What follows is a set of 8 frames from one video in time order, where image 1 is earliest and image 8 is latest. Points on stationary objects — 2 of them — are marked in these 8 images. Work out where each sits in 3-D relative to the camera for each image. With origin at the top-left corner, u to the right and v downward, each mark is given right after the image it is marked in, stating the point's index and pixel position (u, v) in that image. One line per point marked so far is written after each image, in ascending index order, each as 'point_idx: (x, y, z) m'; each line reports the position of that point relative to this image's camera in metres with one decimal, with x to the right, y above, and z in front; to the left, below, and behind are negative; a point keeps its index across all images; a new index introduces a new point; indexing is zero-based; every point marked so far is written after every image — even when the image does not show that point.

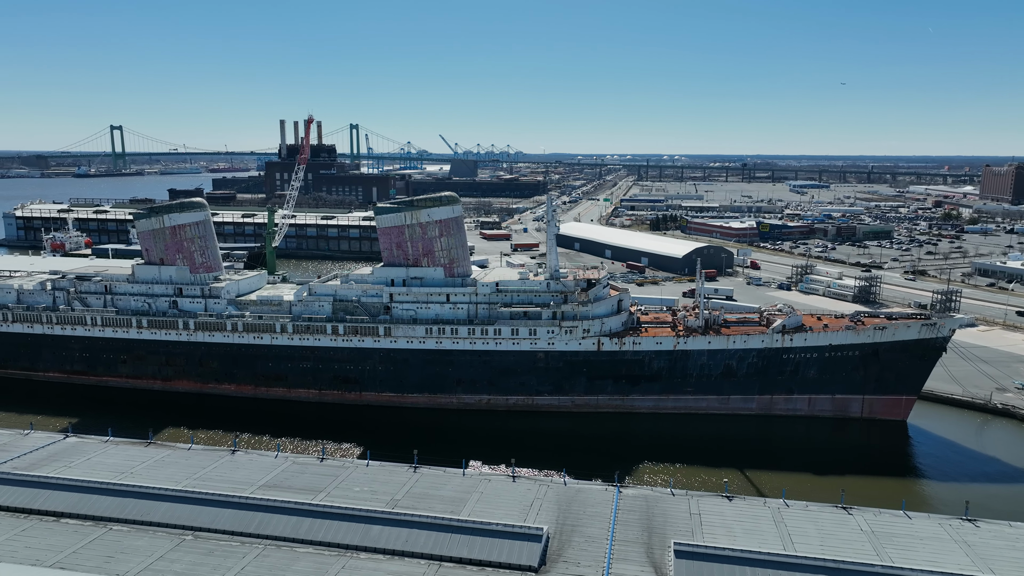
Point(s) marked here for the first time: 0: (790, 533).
0: (+4.5, -4.0, +10.3) m
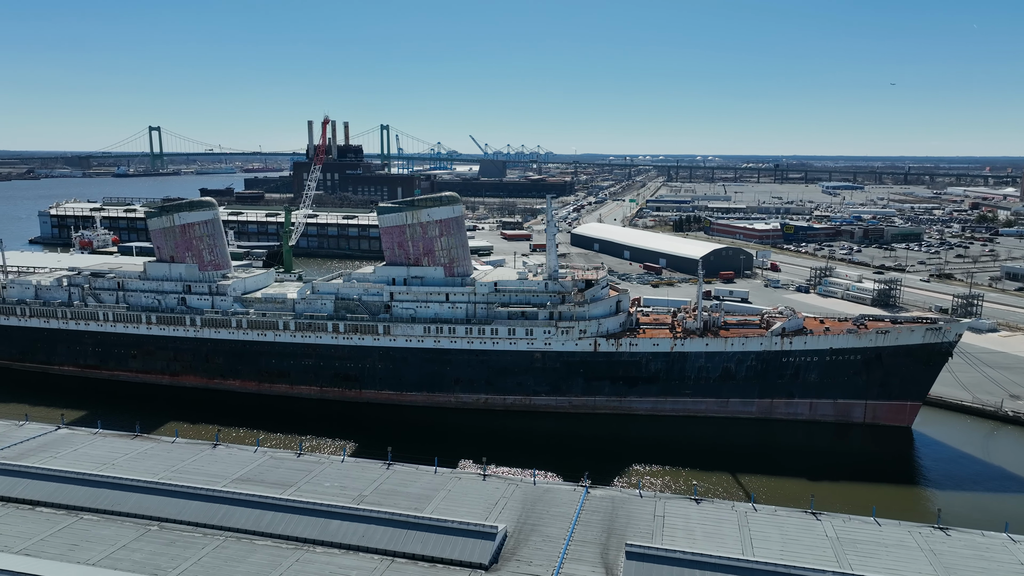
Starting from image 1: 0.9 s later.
0: (+3.8, -4.0, +10.2) m
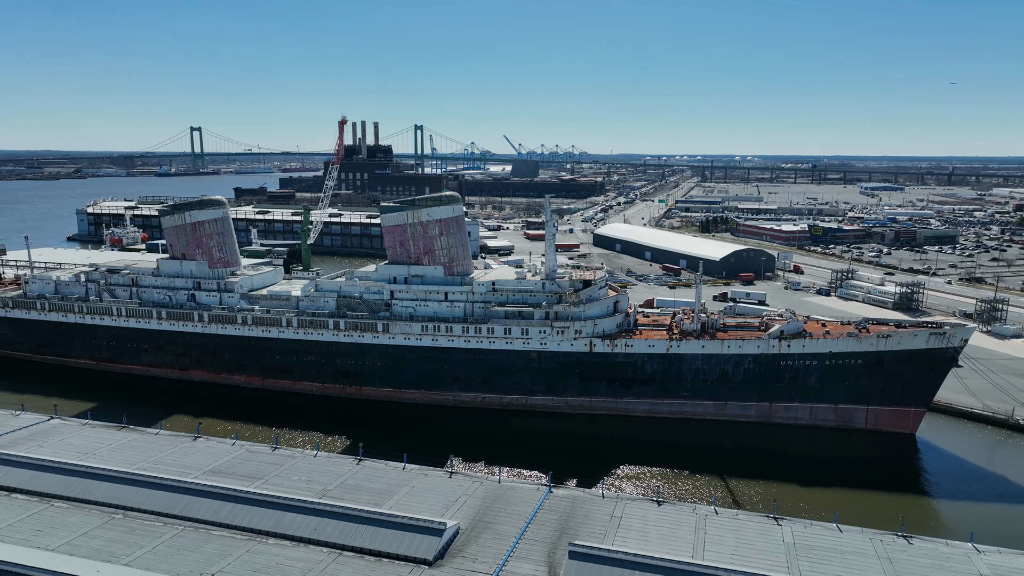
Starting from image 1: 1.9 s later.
0: (+3.1, -4.0, +10.1) m
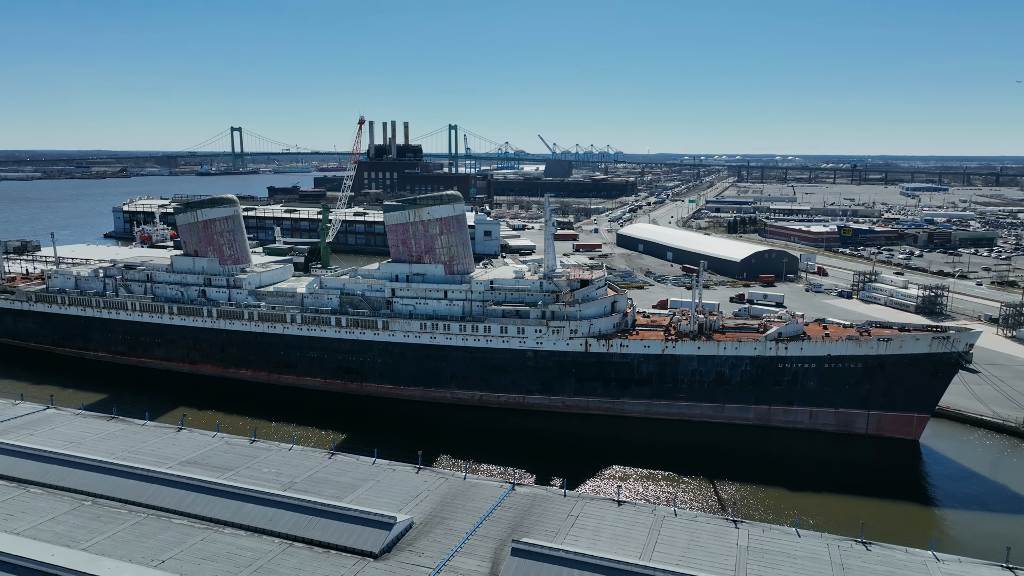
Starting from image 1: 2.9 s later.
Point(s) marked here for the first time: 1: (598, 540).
0: (+2.3, -4.0, +10.0) m
1: (+1.4, -4.0, +10.0) m
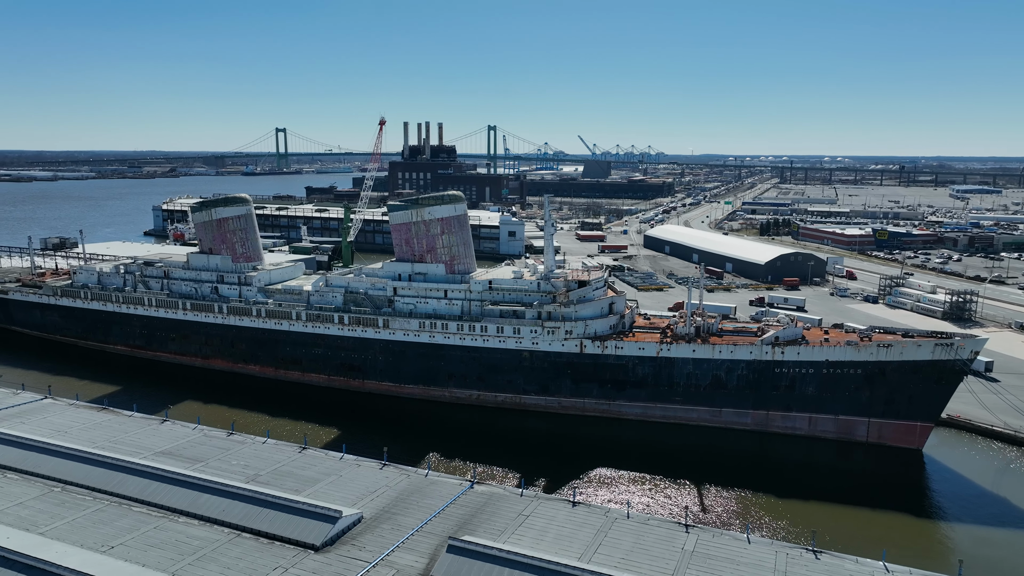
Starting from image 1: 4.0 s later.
0: (+1.4, -4.0, +10.0) m
1: (+0.5, -4.0, +10.0) m
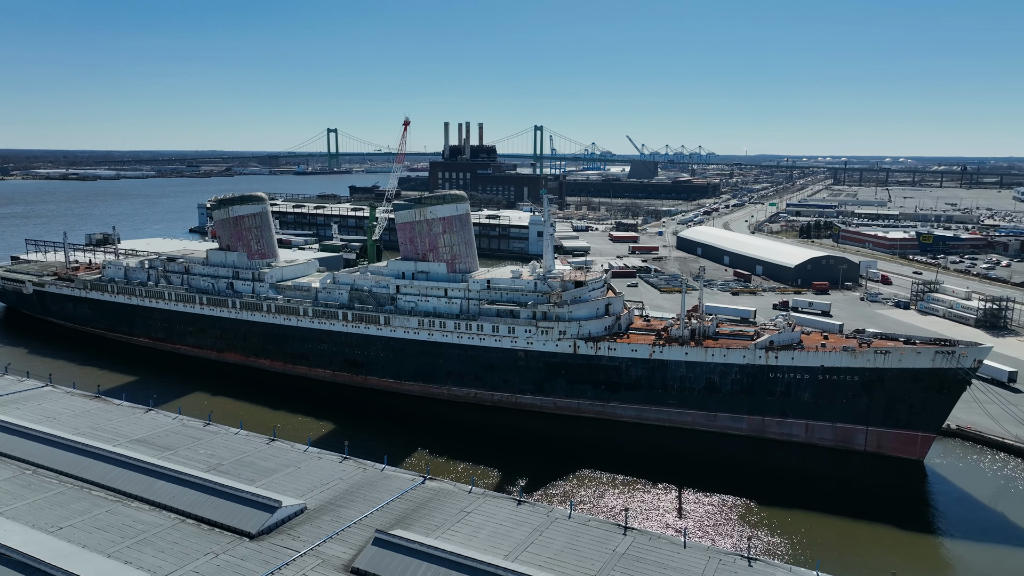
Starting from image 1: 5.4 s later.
0: (+0.3, -4.0, +10.0) m
1: (-0.6, -4.0, +10.1) m
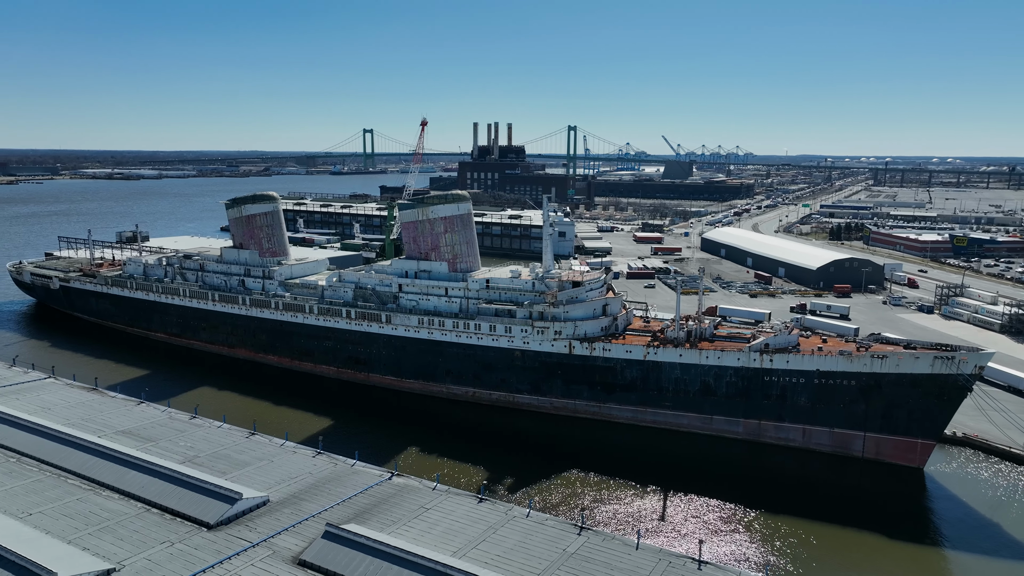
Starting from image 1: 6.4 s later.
0: (-0.4, -4.0, +10.1) m
1: (-1.3, -4.0, +10.2) m
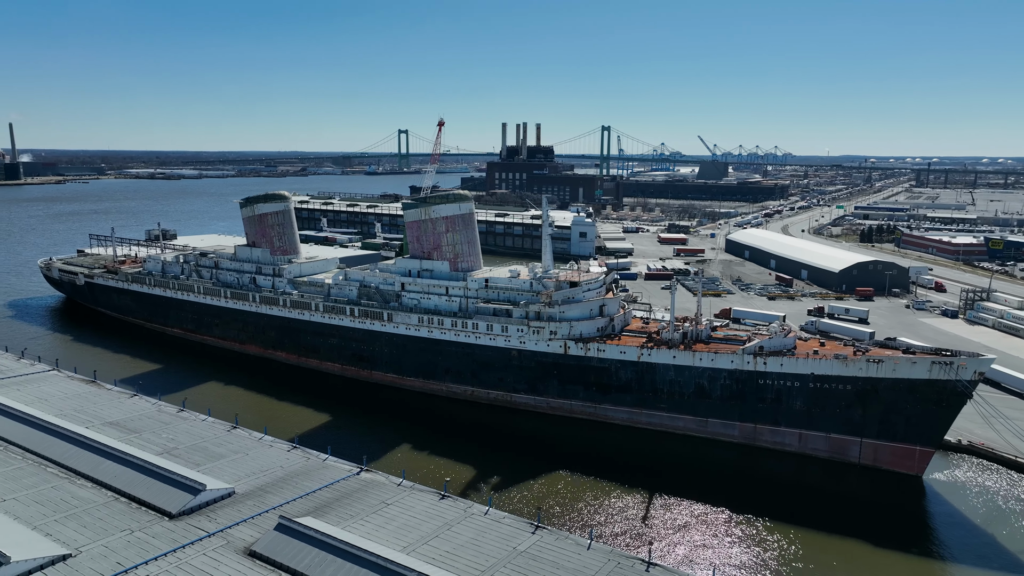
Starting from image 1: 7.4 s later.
0: (-1.2, -4.0, +10.2) m
1: (-2.1, -3.9, +10.4) m
